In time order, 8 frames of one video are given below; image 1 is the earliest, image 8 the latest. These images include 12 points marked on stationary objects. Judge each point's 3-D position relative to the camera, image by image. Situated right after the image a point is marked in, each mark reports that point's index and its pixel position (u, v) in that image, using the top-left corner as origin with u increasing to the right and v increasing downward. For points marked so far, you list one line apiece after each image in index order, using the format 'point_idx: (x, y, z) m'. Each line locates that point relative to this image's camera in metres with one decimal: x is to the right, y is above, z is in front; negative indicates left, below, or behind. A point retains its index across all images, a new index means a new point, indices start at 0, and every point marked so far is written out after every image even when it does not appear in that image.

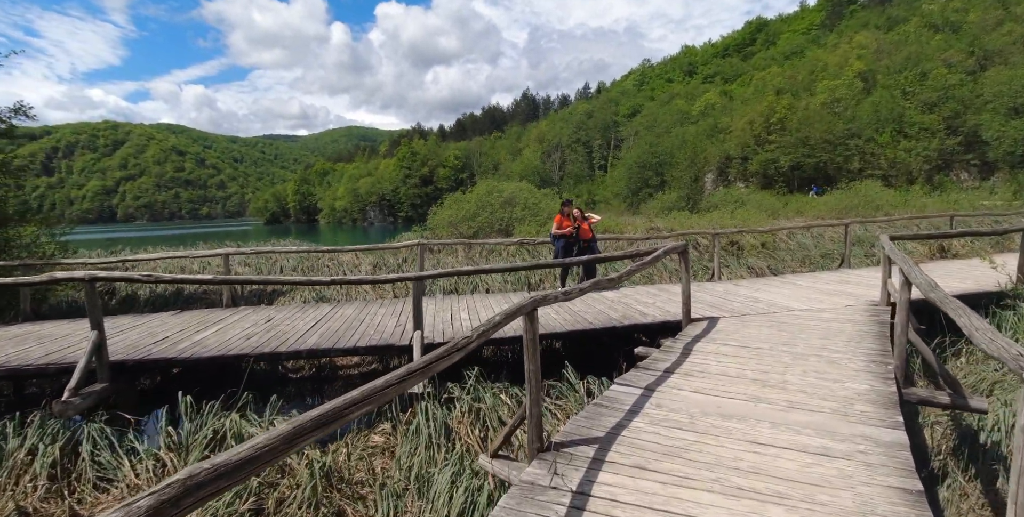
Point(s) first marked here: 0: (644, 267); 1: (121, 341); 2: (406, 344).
0: (+1.2, -0.1, +4.2) m
1: (-3.8, -0.8, +4.6) m
2: (-1.0, -0.8, +4.5) m
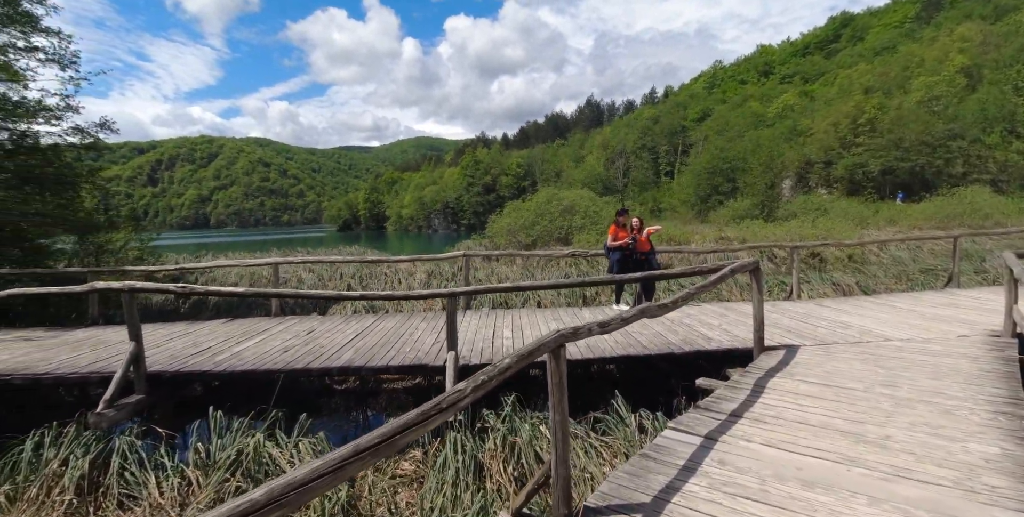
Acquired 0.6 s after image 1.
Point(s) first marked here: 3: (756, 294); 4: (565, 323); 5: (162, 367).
0: (+1.5, -0.2, +3.6) m
1: (-3.4, -0.9, +4.7) m
2: (-0.7, -0.9, +4.2) m
3: (+2.3, -0.3, +4.5) m
4: (+0.7, -0.8, +5.9) m
5: (-3.0, -0.9, +4.1) m
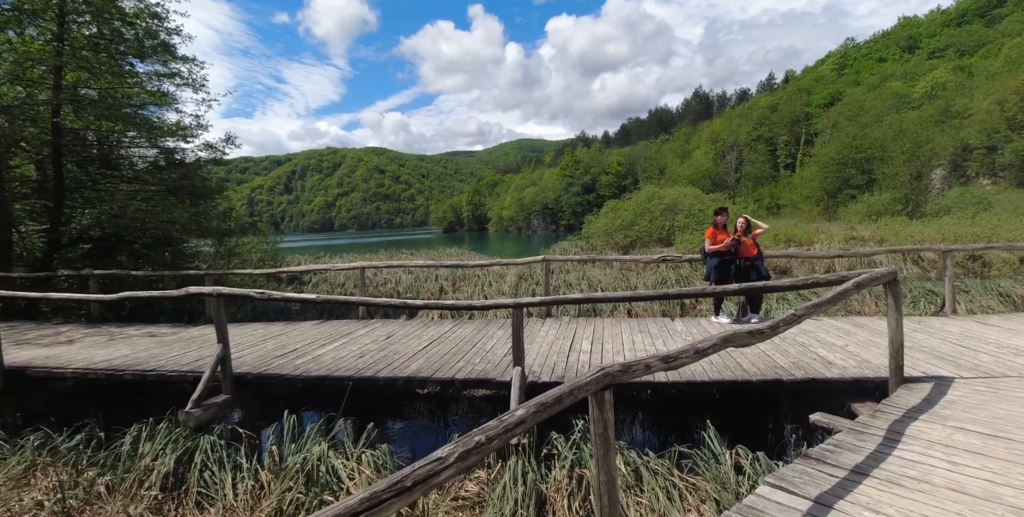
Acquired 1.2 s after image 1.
0: (+1.9, -0.3, +2.9) m
1: (-2.7, -1.0, +4.9) m
2: (-0.1, -1.0, +3.9) m
3: (+2.9, -0.4, +3.6) m
4: (+1.6, -0.9, +5.3) m
5: (-2.4, -1.0, +4.3) m
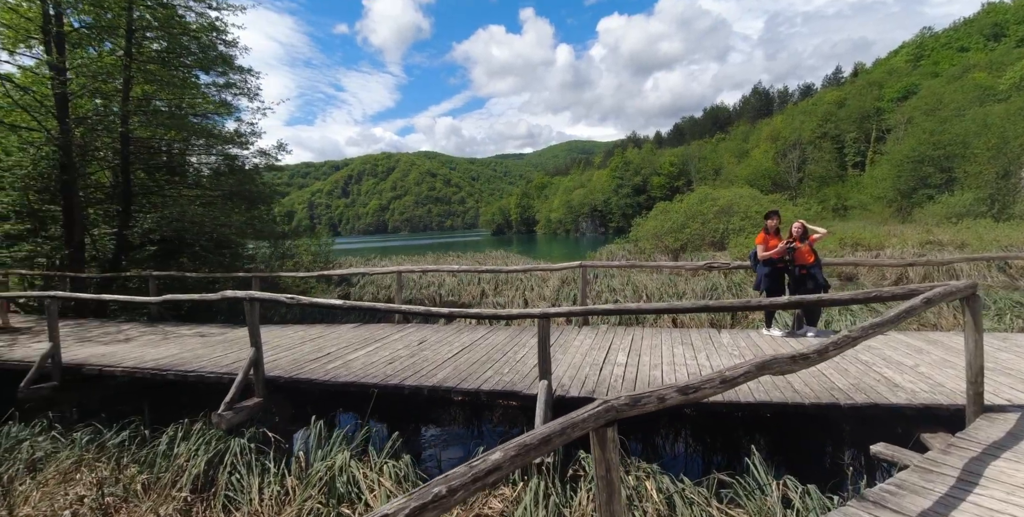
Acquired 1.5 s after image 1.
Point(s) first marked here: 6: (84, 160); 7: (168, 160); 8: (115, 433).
0: (+2.0, -0.4, +2.5) m
1: (-2.4, -1.0, +5.0) m
2: (+0.1, -1.1, +3.8) m
3: (+3.1, -0.5, +3.2) m
4: (+1.9, -0.9, +5.0) m
5: (-2.1, -1.1, +4.4) m
6: (-9.2, +2.1, +9.9) m
7: (-8.1, +2.4, +11.1) m
8: (-3.6, -1.6, +4.3) m
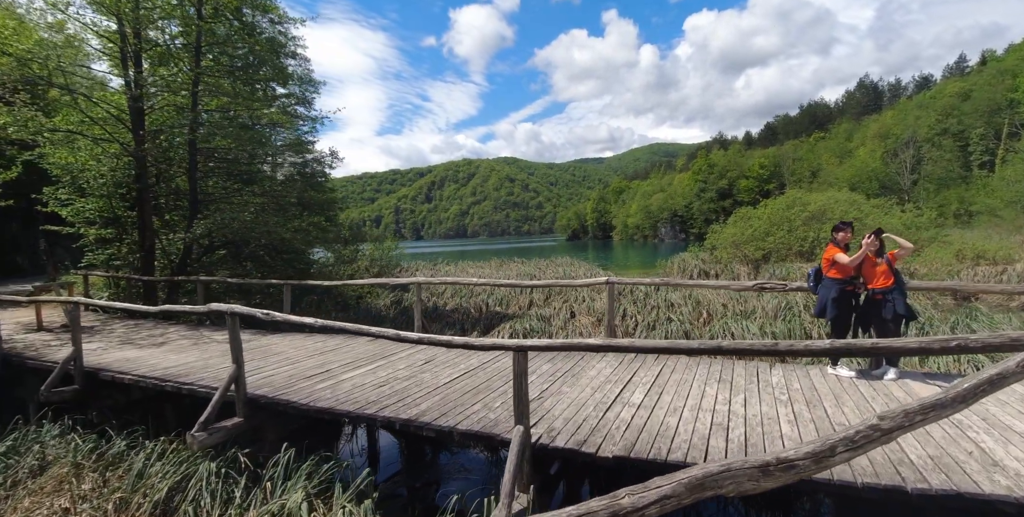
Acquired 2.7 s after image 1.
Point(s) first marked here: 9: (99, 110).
0: (+1.6, -0.5, +1.7) m
1: (-2.3, -1.2, +4.9) m
2: (0.0, -1.2, +3.2) m
3: (+2.8, -0.7, +2.2) m
4: (+1.9, -1.1, +4.1) m
5: (-2.2, -1.2, +4.2) m
6: (-8.2, +2.0, +10.8) m
7: (-6.9, +2.3, +11.8) m
8: (-3.6, -1.7, +4.3) m
9: (-8.7, +3.1, +10.2) m
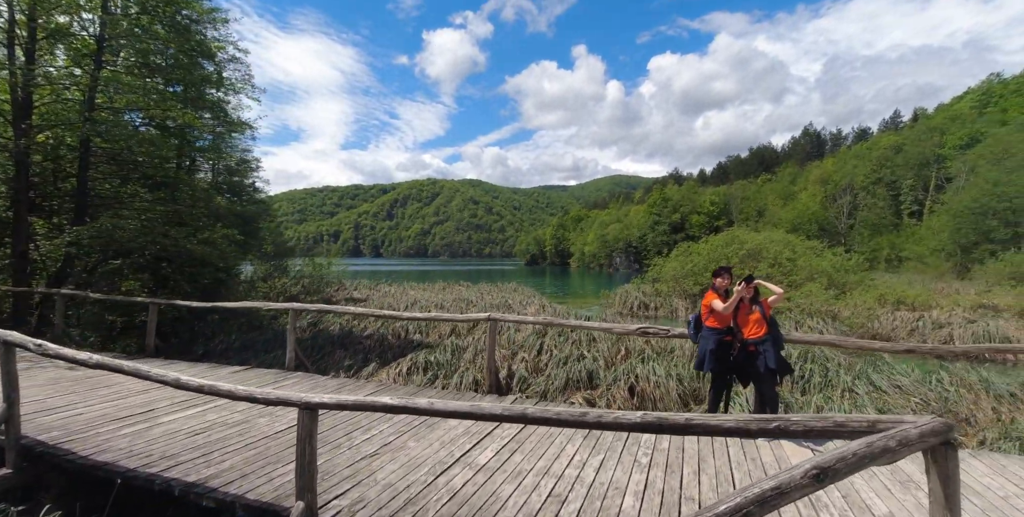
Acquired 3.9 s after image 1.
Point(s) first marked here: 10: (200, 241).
0: (+0.6, -0.7, +1.3) m
1: (-3.6, -1.3, +4.1) m
2: (-1.2, -1.4, +2.7) m
3: (+1.7, -1.0, +1.8) m
4: (+0.7, -1.5, +3.7) m
5: (-3.4, -1.3, +3.5) m
6: (-9.8, +1.9, +9.8) m
7: (-8.6, +2.1, +10.9) m
8: (-4.9, -1.7, +3.5) m
9: (-10.2, +3.1, +9.1) m
10: (-7.4, +0.4, +11.4) m
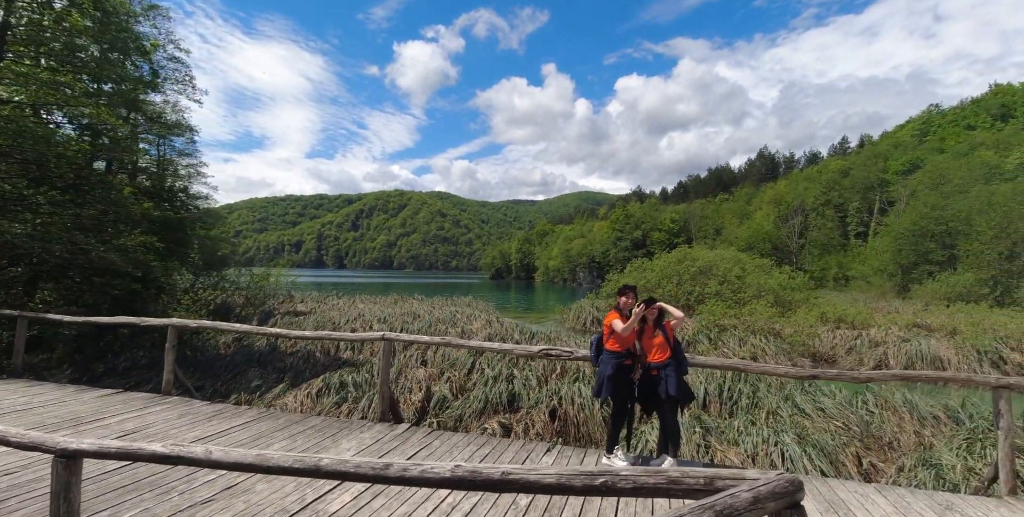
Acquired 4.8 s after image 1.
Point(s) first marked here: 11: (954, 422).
0: (-0.1, -0.8, +0.9) m
1: (-4.5, -1.4, +3.4) m
2: (-2.0, -1.5, +2.1) m
3: (+1.0, -1.1, +1.5) m
4: (-0.2, -1.6, +3.3) m
5: (-4.3, -1.3, +2.8) m
6: (-11.0, +1.7, +8.7) m
7: (-9.9, +1.9, +9.9) m
8: (-5.7, -1.7, +2.7) m
9: (-11.4, +3.0, +8.1) m
10: (-8.8, +0.2, +10.5) m
11: (+5.7, -2.1, +6.2) m
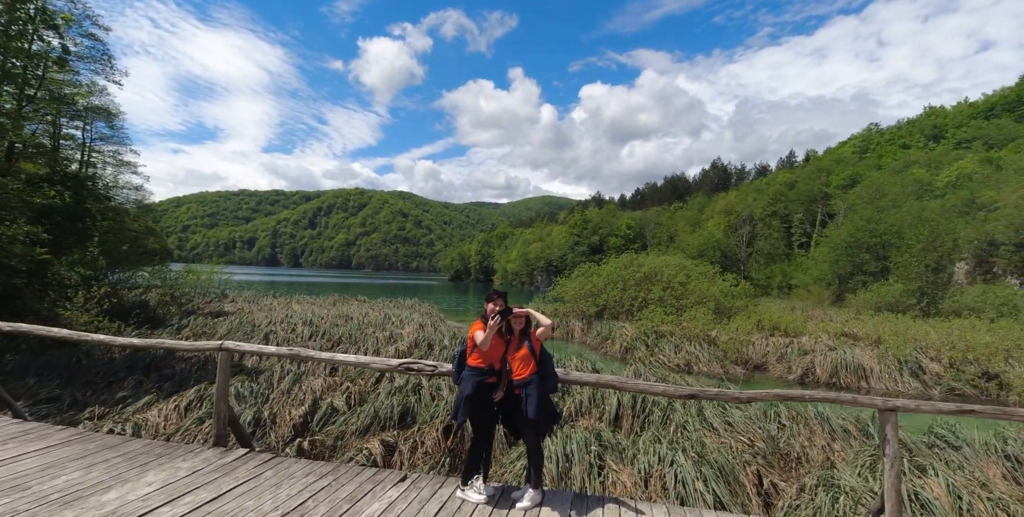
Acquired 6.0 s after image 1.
0: (-0.9, -0.8, +0.4) m
1: (-5.5, -1.3, +2.6) m
2: (-2.9, -1.4, +1.4) m
3: (+0.1, -1.1, +1.1) m
4: (-1.2, -1.6, +2.8) m
5: (-5.2, -1.2, +2.0) m
6: (-12.4, +2.0, +7.3) m
7: (-11.3, +2.1, +8.6) m
8: (-6.7, -1.6, +1.7) m
9: (-12.6, +3.2, +6.7) m
10: (-10.3, +0.4, +9.3) m
11: (+4.4, -2.2, +6.1) m
